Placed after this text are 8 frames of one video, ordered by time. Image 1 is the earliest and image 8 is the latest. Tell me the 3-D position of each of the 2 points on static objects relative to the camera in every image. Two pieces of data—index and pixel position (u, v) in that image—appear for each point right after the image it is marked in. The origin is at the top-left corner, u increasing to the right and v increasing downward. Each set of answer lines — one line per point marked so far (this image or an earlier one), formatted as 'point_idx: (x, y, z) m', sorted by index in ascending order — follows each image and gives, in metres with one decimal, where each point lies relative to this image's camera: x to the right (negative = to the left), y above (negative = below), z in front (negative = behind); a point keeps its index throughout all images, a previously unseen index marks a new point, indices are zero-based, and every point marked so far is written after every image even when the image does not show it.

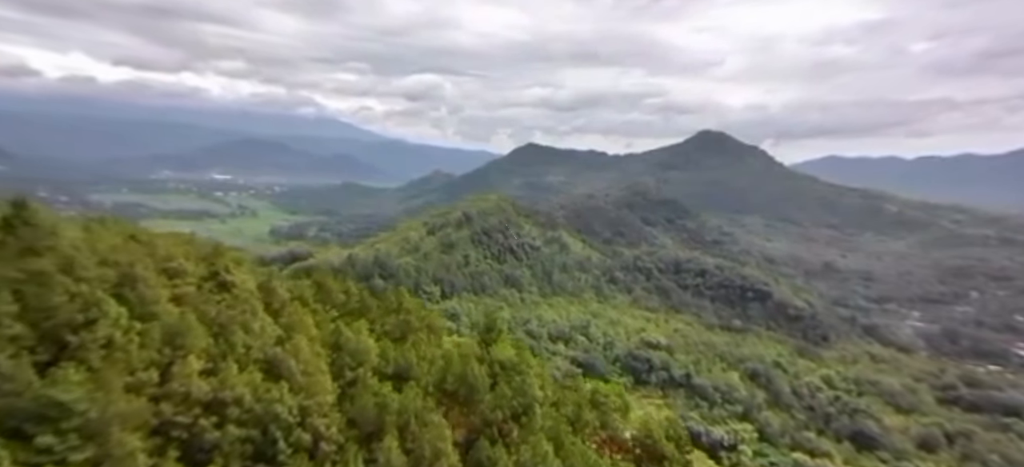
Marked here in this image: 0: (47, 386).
0: (-11.9, -3.9, +15.6) m
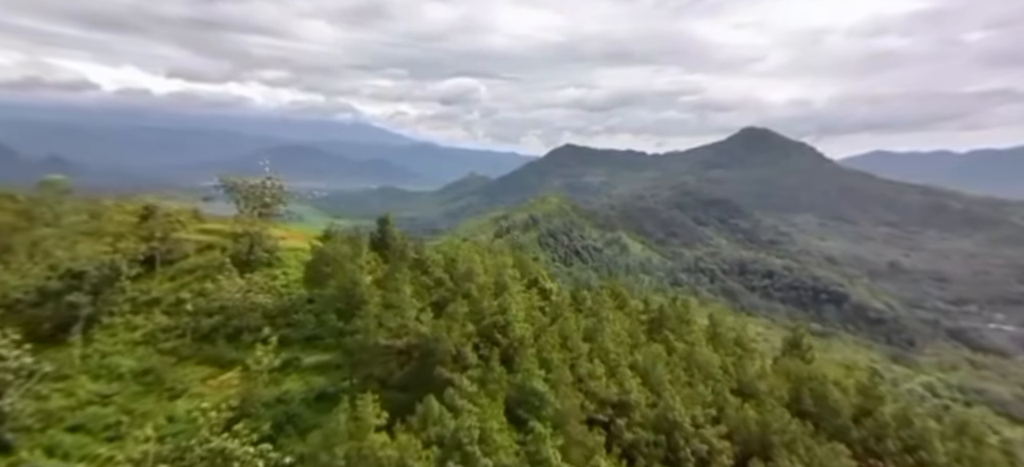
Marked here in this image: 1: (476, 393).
0: (-1.2, -5.1, +18.0) m
1: (-1.1, -5.0, +17.6) m
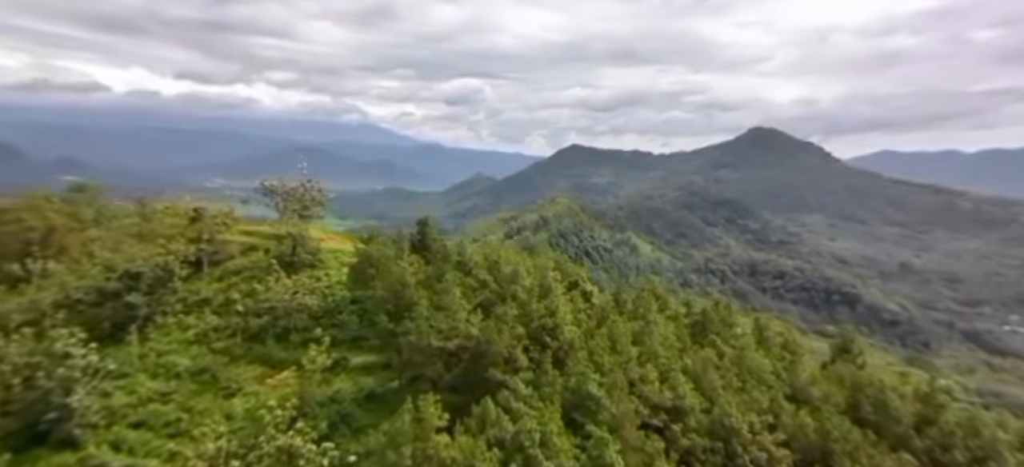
0: (+0.5, -5.3, +18.2) m
1: (+0.6, -5.2, +17.8) m
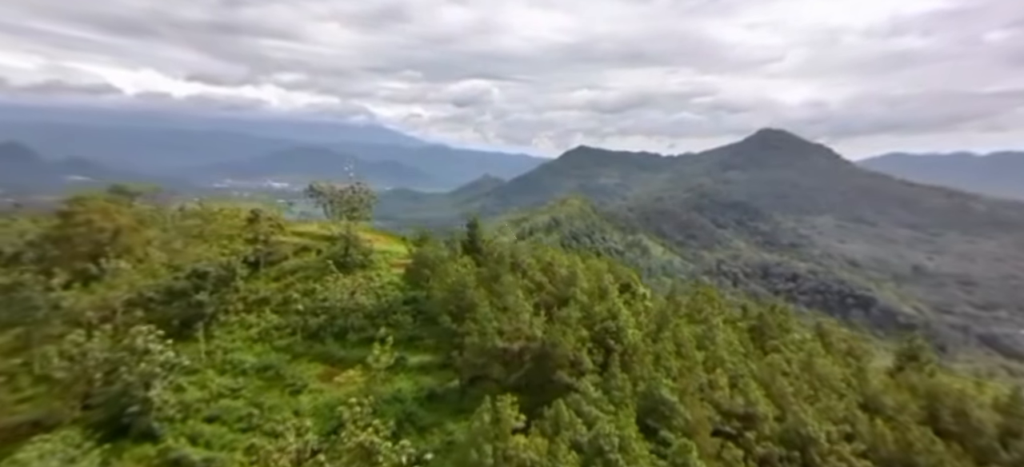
0: (+2.8, -5.4, +18.4) m
1: (+2.9, -5.3, +17.9) m
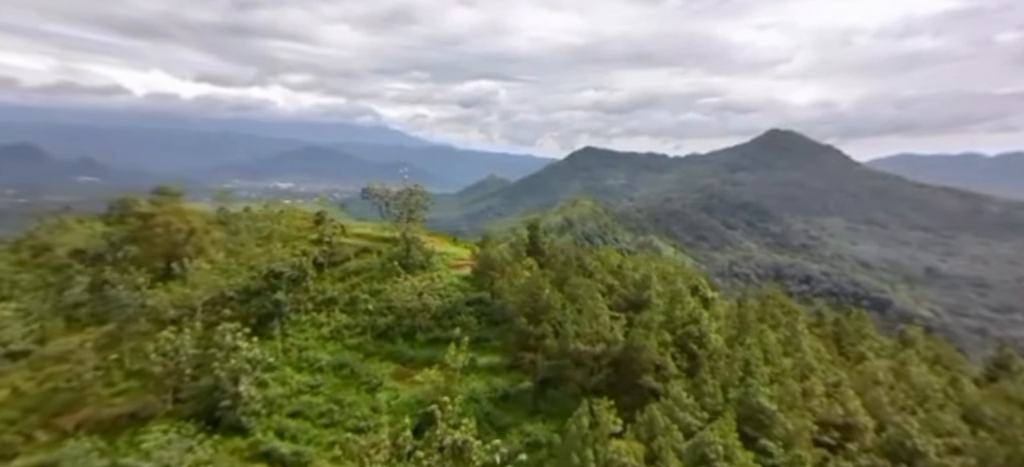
0: (+5.7, -5.5, +18.3) m
1: (+5.7, -5.4, +17.9) m
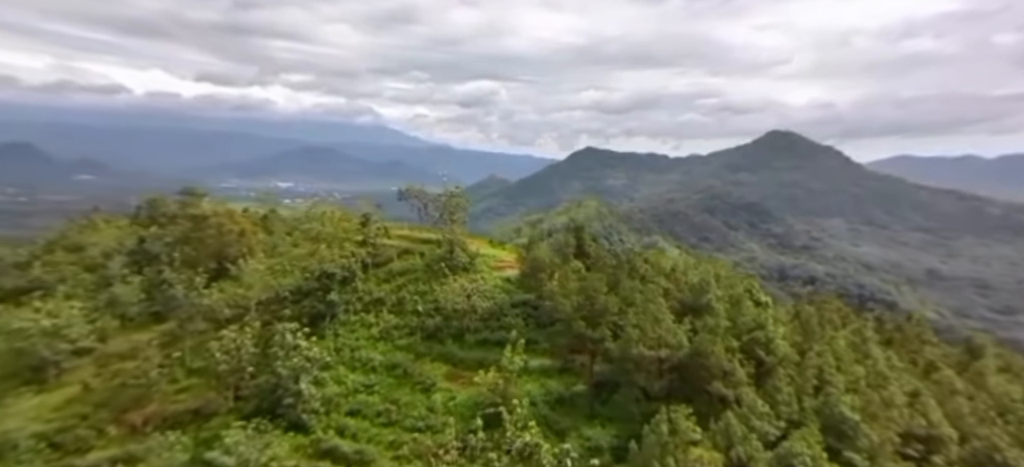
0: (+7.9, -5.7, +18.1) m
1: (+7.9, -5.5, +17.7) m
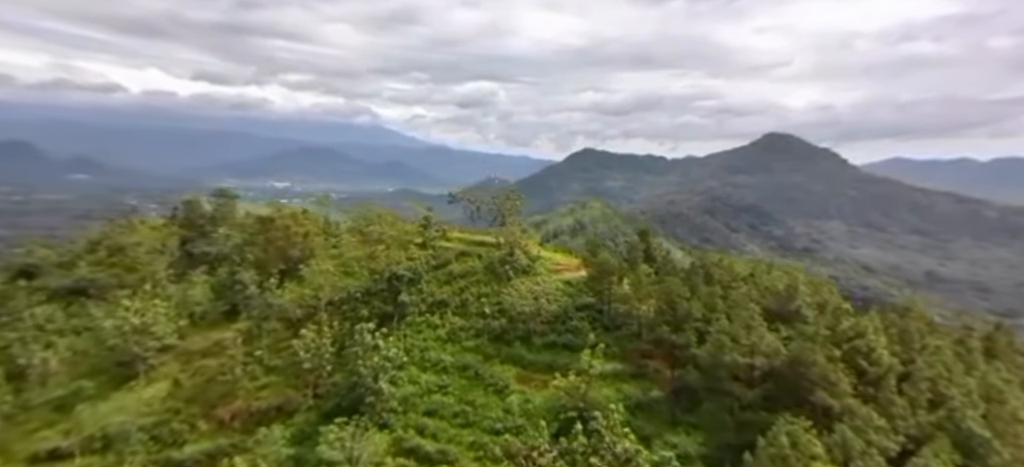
0: (+10.9, -5.8, +17.6) m
1: (+10.9, -5.6, +17.1) m
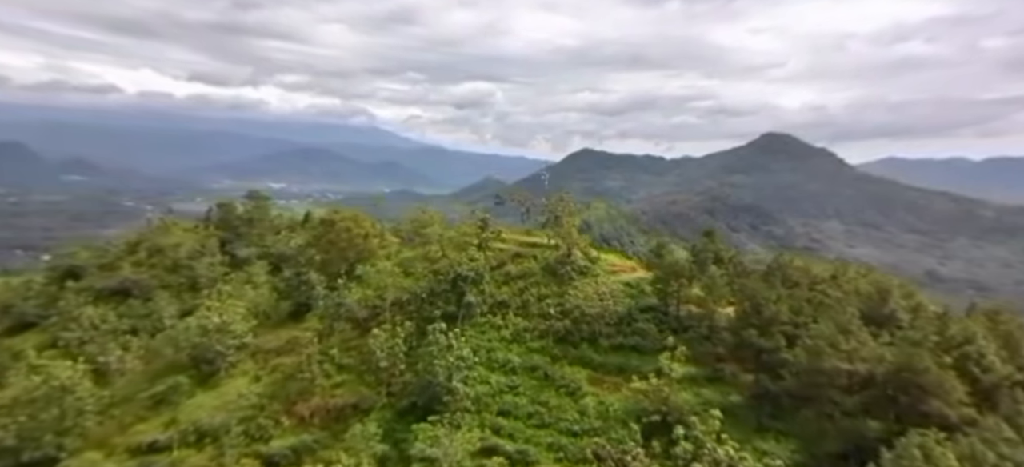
0: (+13.8, -5.8, +16.7) m
1: (+13.8, -5.6, +16.3) m
